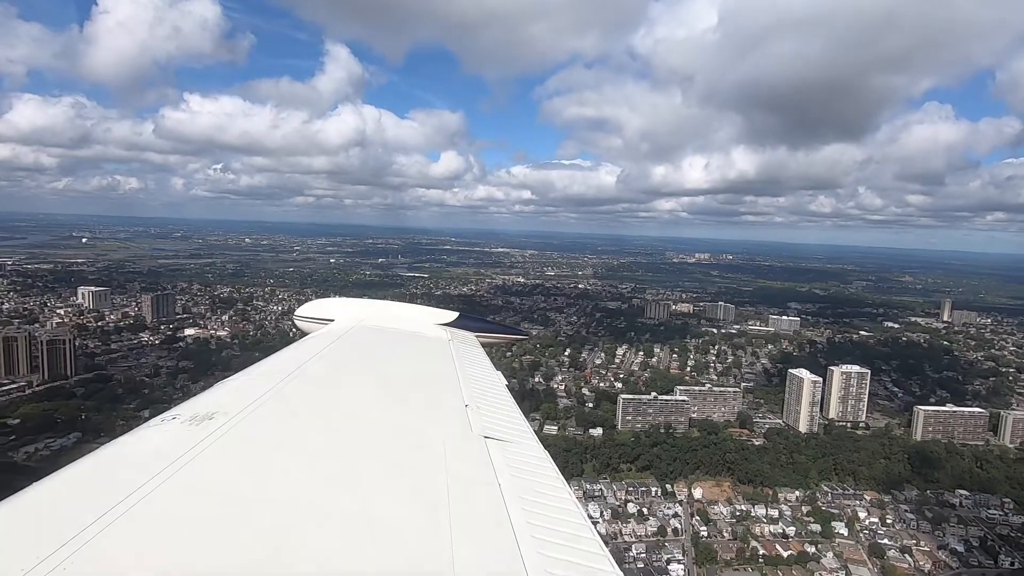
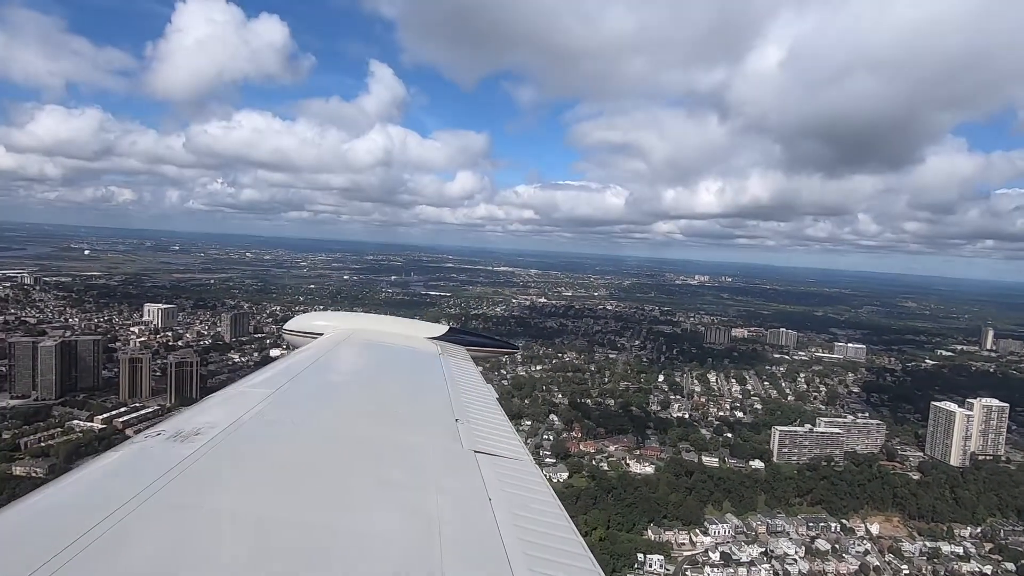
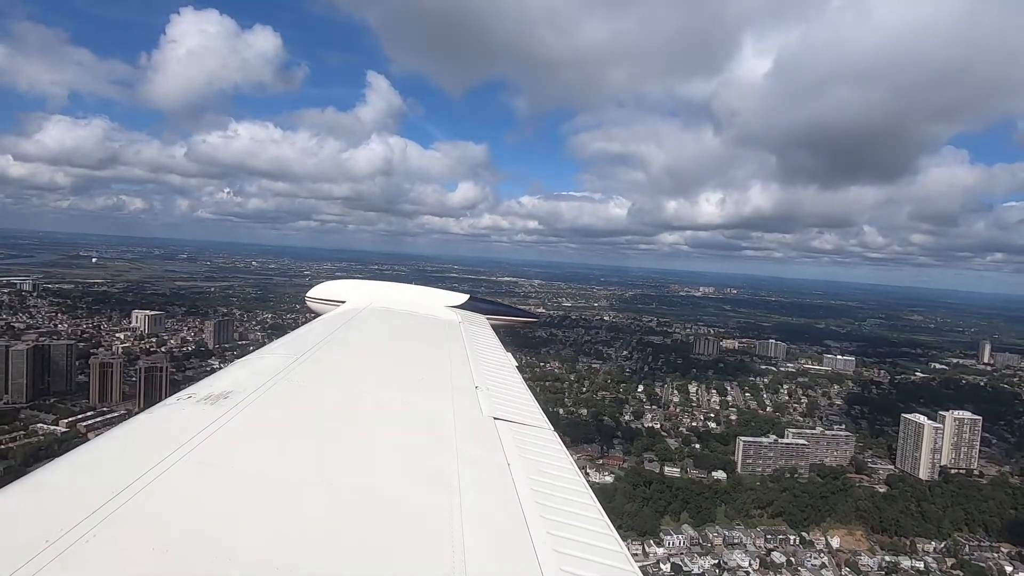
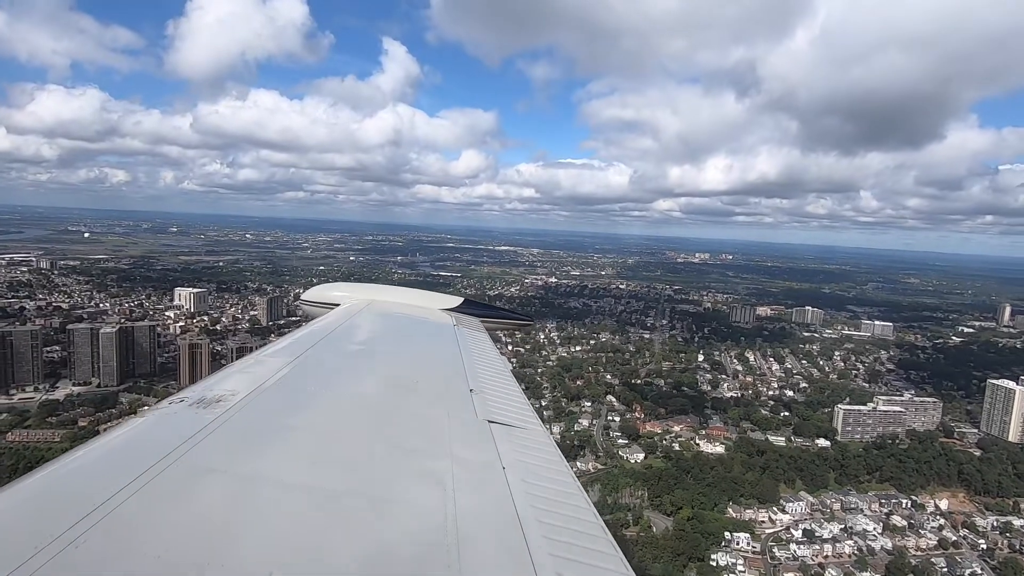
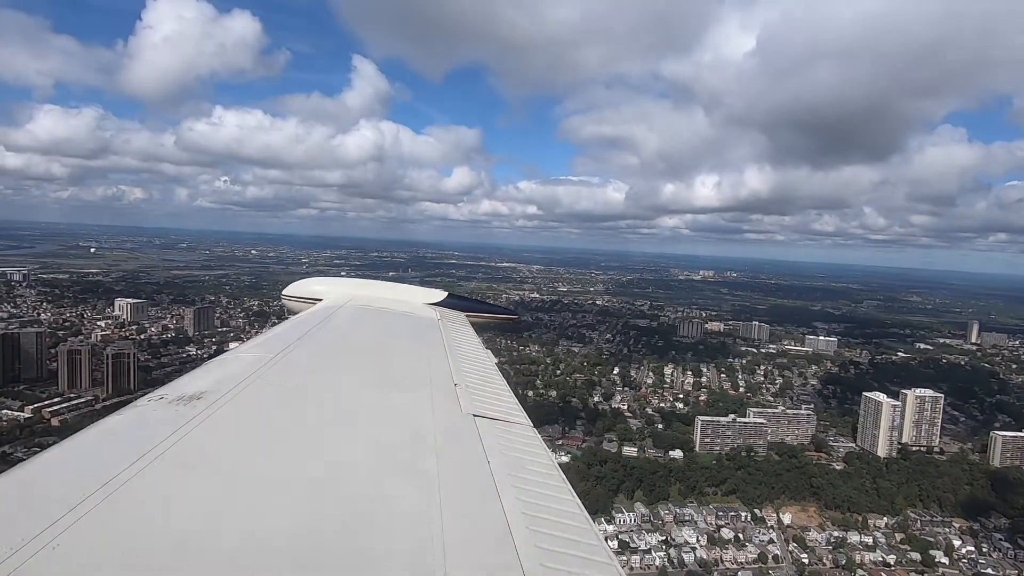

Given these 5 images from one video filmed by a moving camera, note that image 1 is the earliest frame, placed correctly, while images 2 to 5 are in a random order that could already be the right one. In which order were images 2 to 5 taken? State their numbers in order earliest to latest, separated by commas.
5, 3, 2, 4
